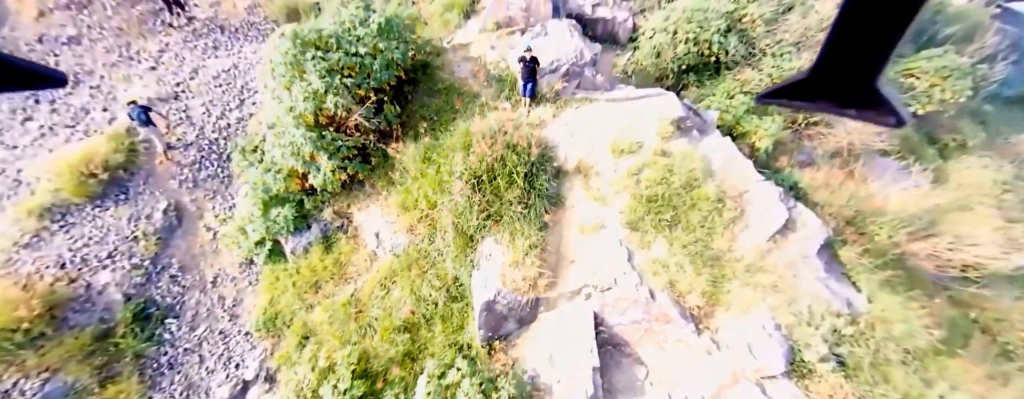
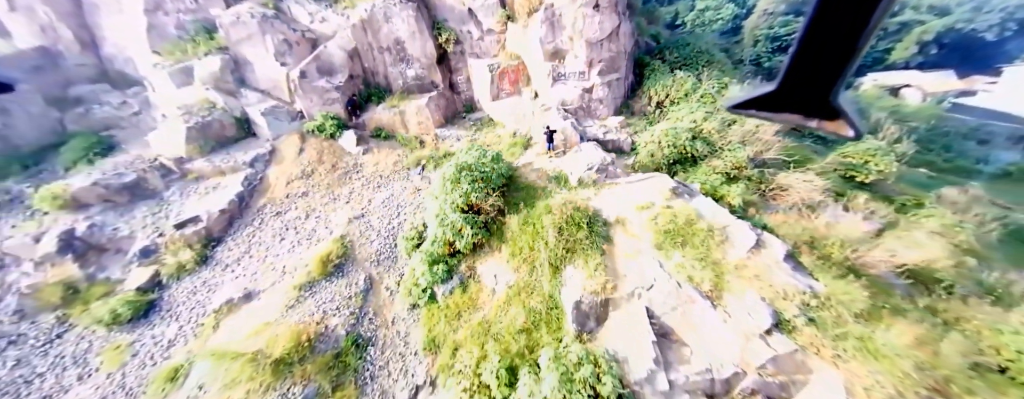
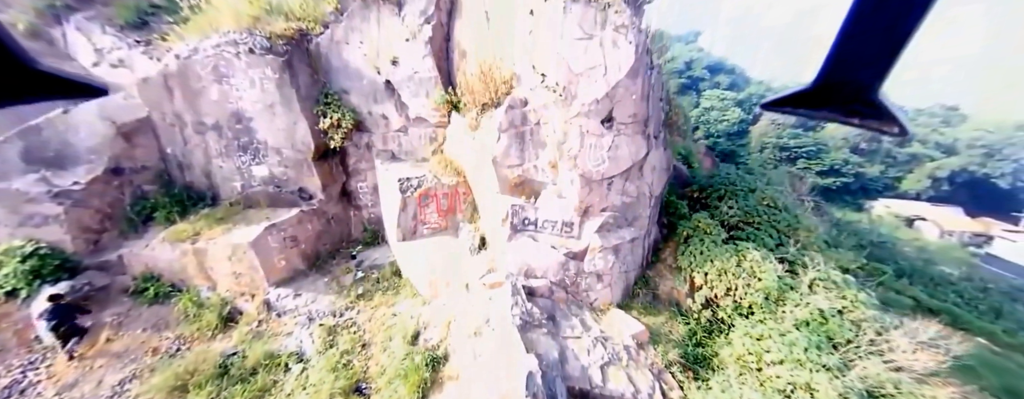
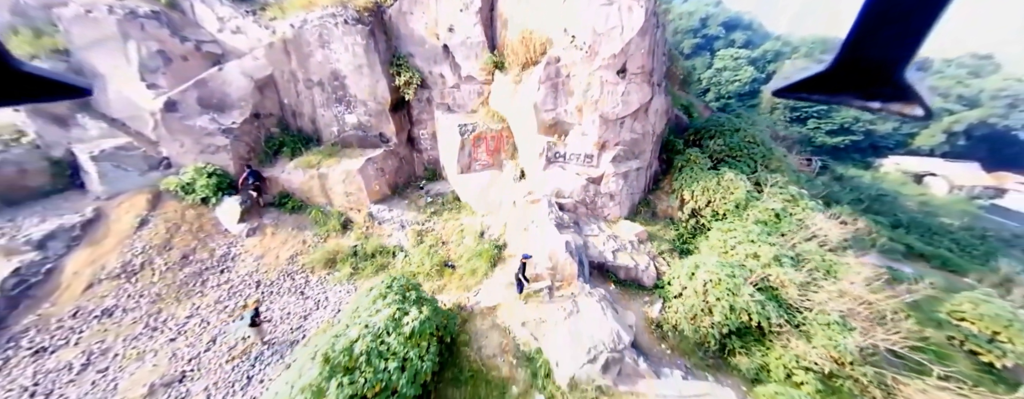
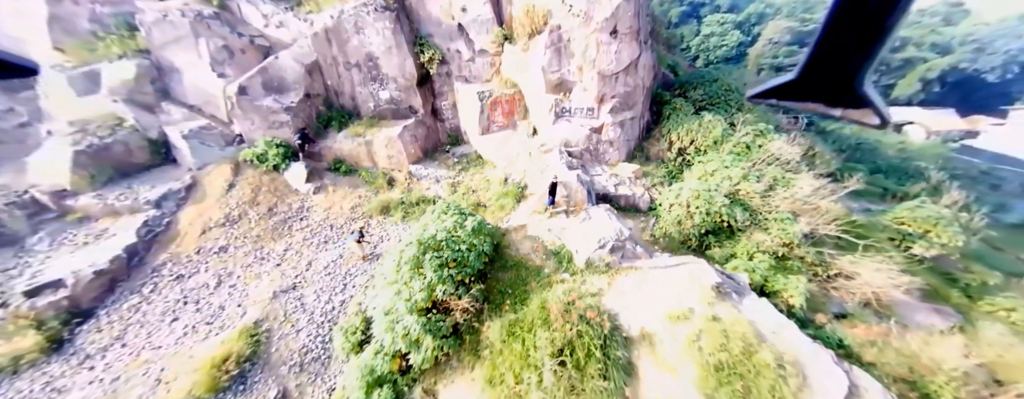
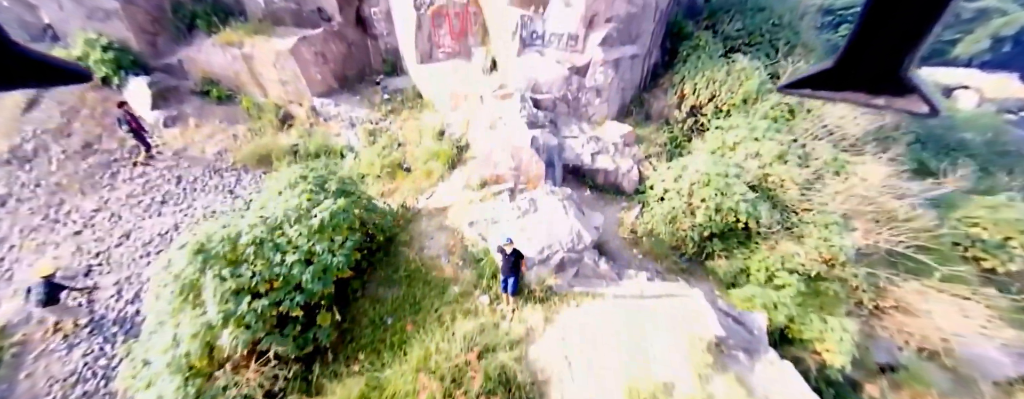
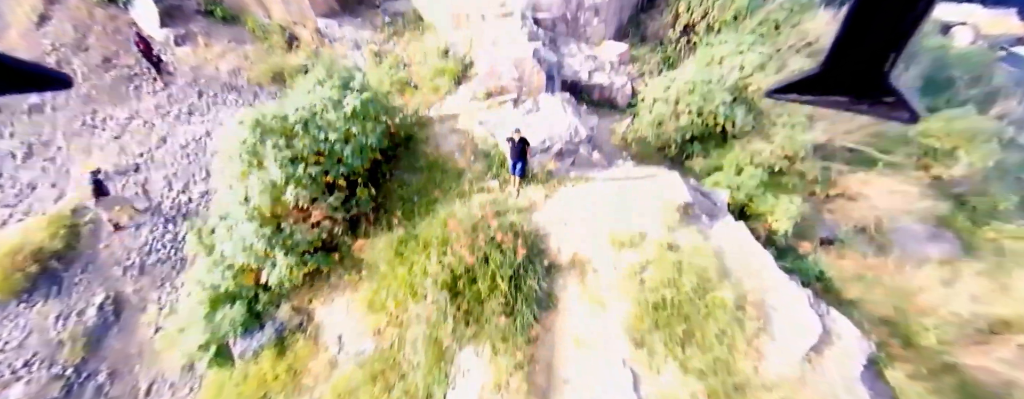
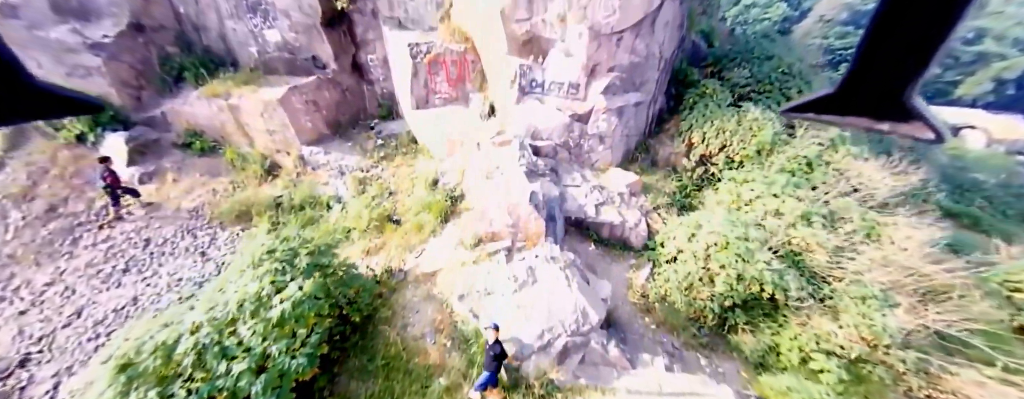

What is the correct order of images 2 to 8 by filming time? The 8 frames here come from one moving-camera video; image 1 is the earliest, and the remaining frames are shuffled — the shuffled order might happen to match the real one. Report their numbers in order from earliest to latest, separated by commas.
7, 6, 8, 3, 4, 5, 2
